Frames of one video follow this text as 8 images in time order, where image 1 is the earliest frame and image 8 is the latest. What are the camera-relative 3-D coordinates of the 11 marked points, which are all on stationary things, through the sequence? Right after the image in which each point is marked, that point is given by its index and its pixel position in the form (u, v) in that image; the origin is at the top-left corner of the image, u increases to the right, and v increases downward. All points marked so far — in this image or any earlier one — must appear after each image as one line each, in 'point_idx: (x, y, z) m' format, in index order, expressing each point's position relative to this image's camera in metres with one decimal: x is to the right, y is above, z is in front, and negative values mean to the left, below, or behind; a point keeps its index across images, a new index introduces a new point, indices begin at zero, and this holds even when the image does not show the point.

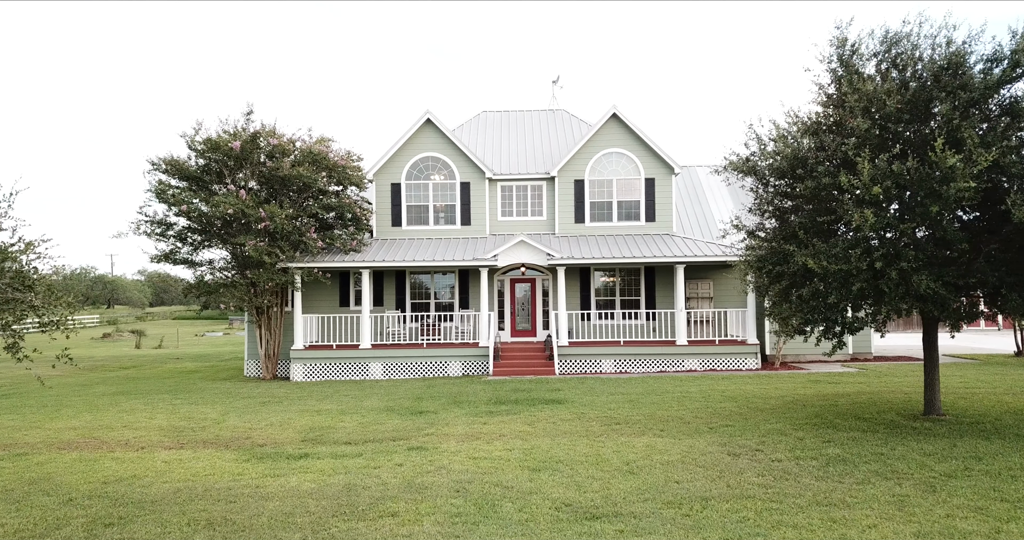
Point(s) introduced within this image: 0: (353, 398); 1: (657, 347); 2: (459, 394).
0: (-3.2, -2.6, +15.4) m
1: (+3.7, -2.0, +19.5) m
2: (-1.1, -2.5, +15.0) m
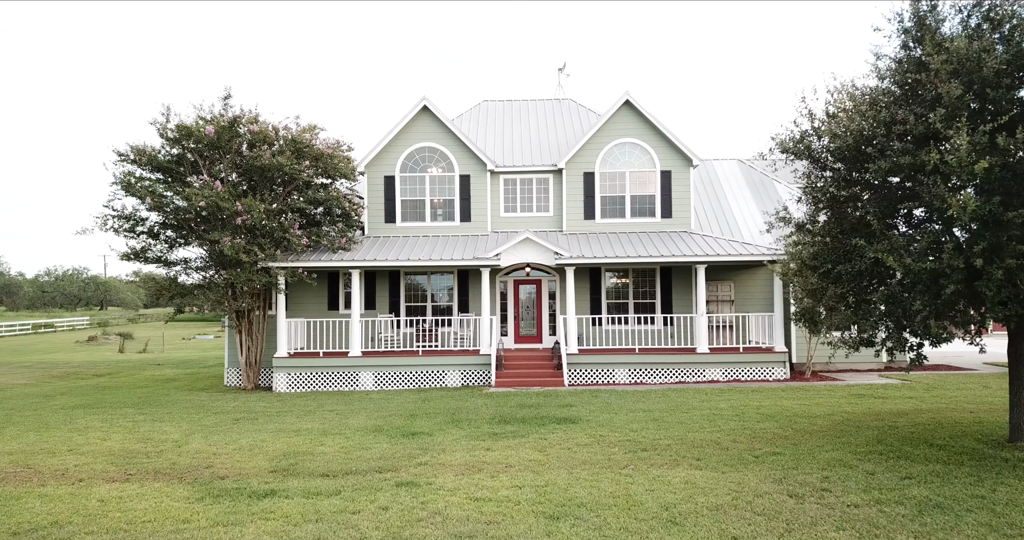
0: (-3.1, -2.6, +13.6) m
1: (+3.8, -2.0, +17.7) m
2: (-1.0, -2.5, +13.3) m
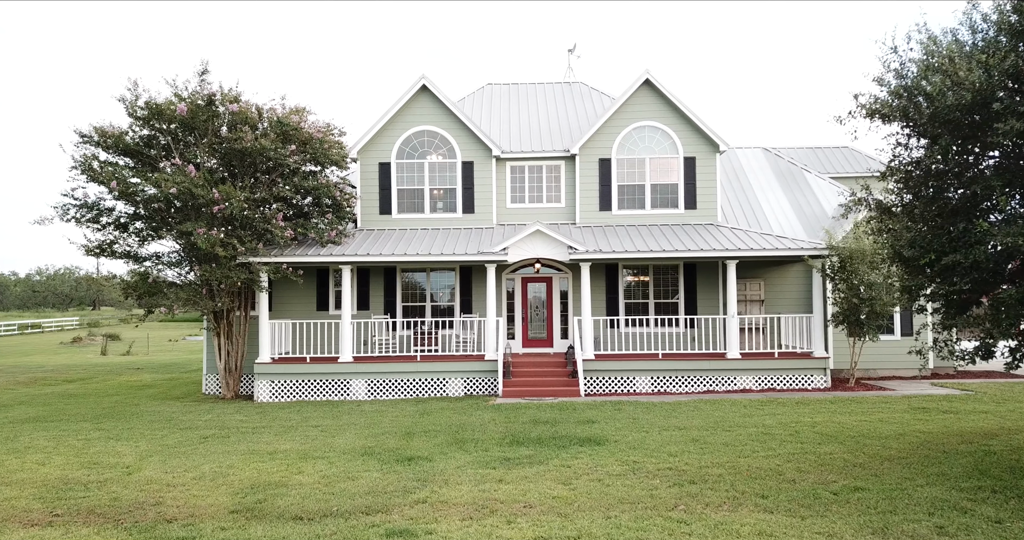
0: (-2.9, -2.5, +11.8) m
1: (+4.0, -1.9, +15.9) m
2: (-0.8, -2.4, +11.4) m
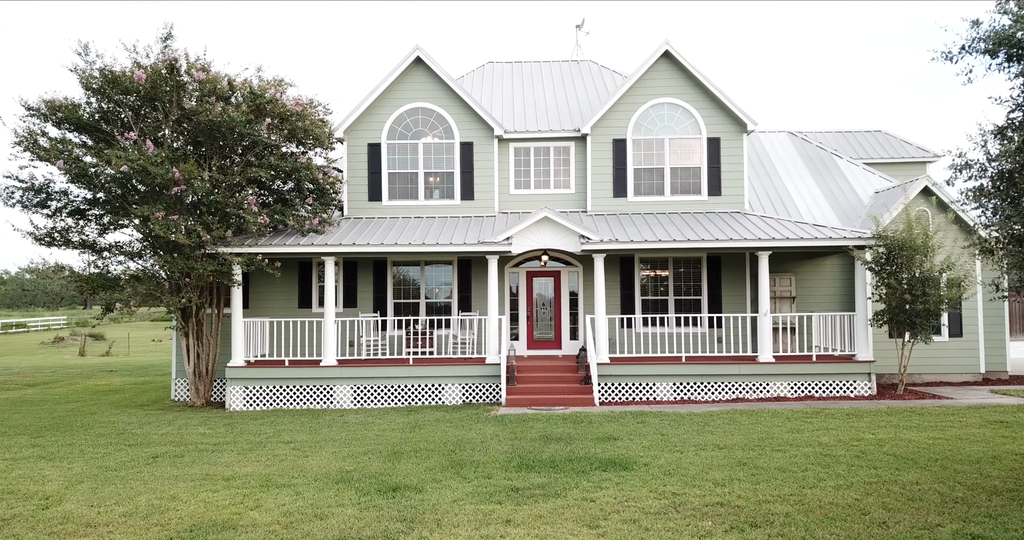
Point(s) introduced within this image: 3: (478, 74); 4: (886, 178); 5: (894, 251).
0: (-2.8, -2.4, +10.0) m
1: (+4.1, -1.8, +14.1) m
2: (-0.7, -2.2, +9.6) m
3: (-0.9, +5.1, +19.6) m
4: (+9.1, +2.2, +18.5) m
5: (+6.8, +0.3, +13.6) m
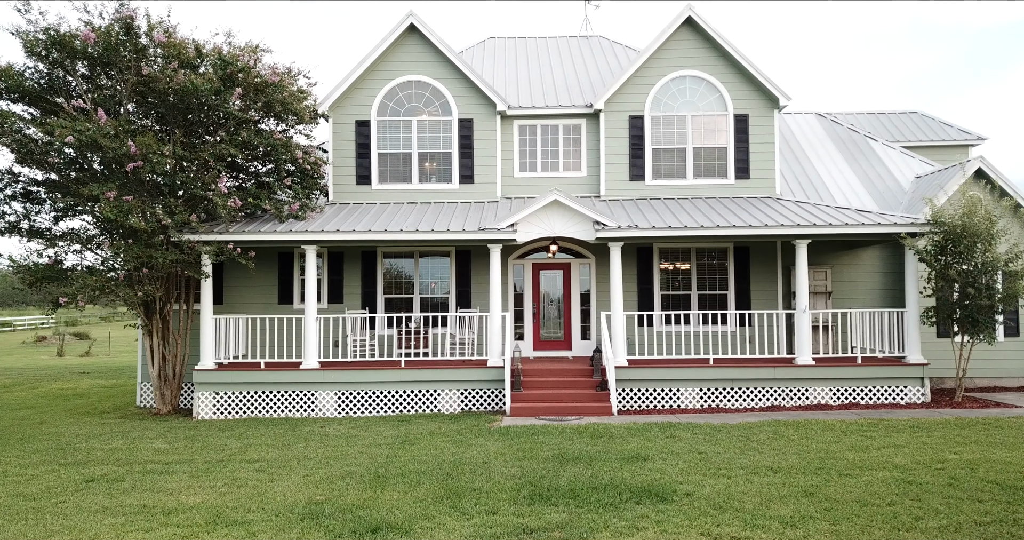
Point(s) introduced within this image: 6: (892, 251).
0: (-2.7, -2.2, +8.3) m
1: (+4.2, -1.6, +12.4) m
2: (-0.6, -2.1, +7.9) m
3: (-0.8, +5.2, +18.0) m
4: (+9.2, +2.4, +16.8) m
5: (+6.9, +0.5, +12.0) m
6: (+7.4, +0.4, +14.9) m
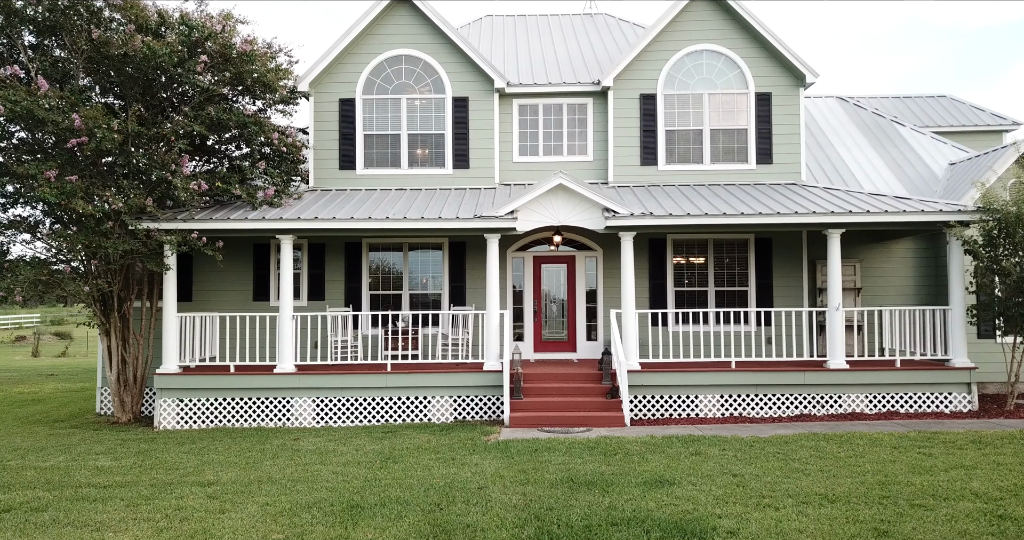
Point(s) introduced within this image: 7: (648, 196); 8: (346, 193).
0: (-2.7, -2.1, +6.9) m
1: (+4.1, -1.5, +11.1) m
2: (-0.6, -2.0, +6.6) m
3: (-0.8, +5.3, +16.6) m
4: (+9.2, +2.5, +15.5) m
5: (+6.9, +0.6, +10.7) m
6: (+7.4, +0.5, +13.6) m
7: (+2.2, +1.2, +12.3) m
8: (-2.8, +1.3, +12.9) m
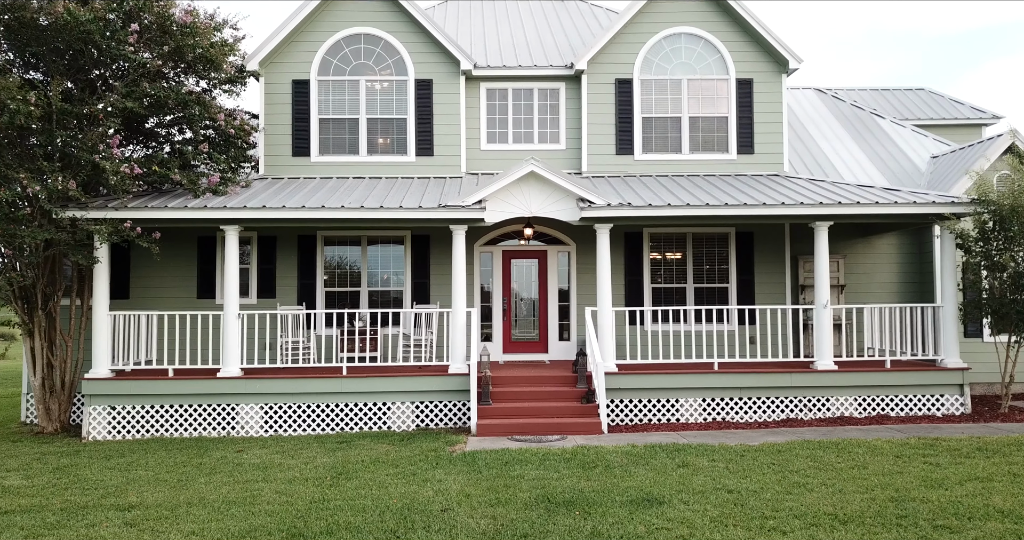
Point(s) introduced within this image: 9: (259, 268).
0: (-3.0, -2.0, +5.9) m
1: (+3.7, -1.4, +10.4) m
2: (-0.8, -1.9, +5.7) m
3: (-1.5, +5.4, +15.7) m
4: (+8.5, +2.6, +15.1) m
5: (+6.5, +0.7, +10.1) m
6: (+6.9, +0.5, +13.1) m
7: (+1.7, +1.3, +11.6) m
8: (-3.3, +1.4, +11.9) m
9: (-4.0, 0.0, +12.2) m
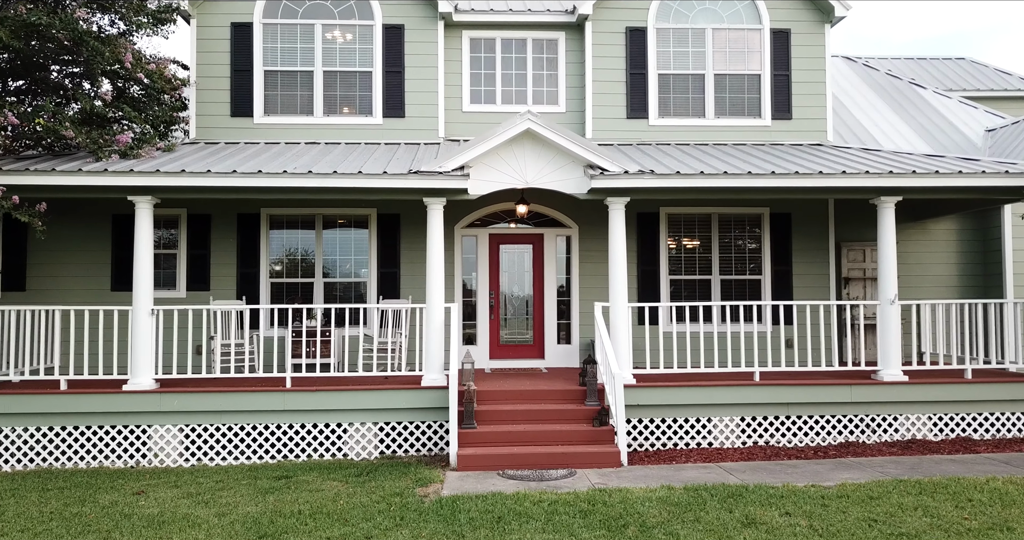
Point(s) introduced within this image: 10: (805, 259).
0: (-3.0, -1.8, +3.7) m
1: (+3.6, -1.3, +8.3) m
2: (-0.8, -1.7, +3.5) m
3: (-1.7, +5.6, +13.5) m
4: (+8.3, +2.7, +13.1) m
5: (+6.4, +0.8, +8.1) m
6: (+6.7, +0.7, +11.0) m
7: (+1.6, +1.4, +9.4) m
8: (-3.5, +1.6, +9.6) m
9: (-4.2, +0.2, +9.9) m
10: (+4.0, +0.2, +10.4) m
